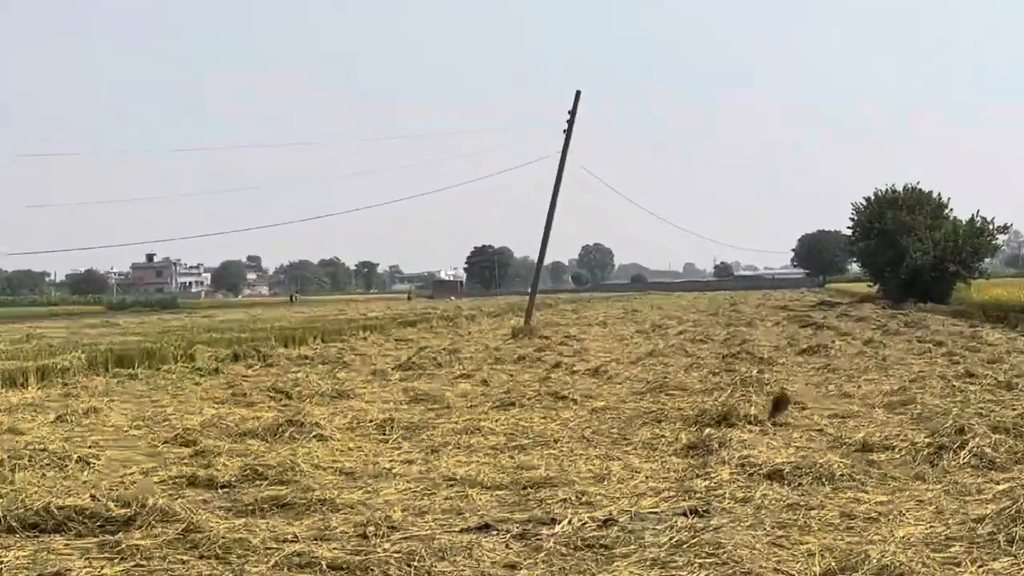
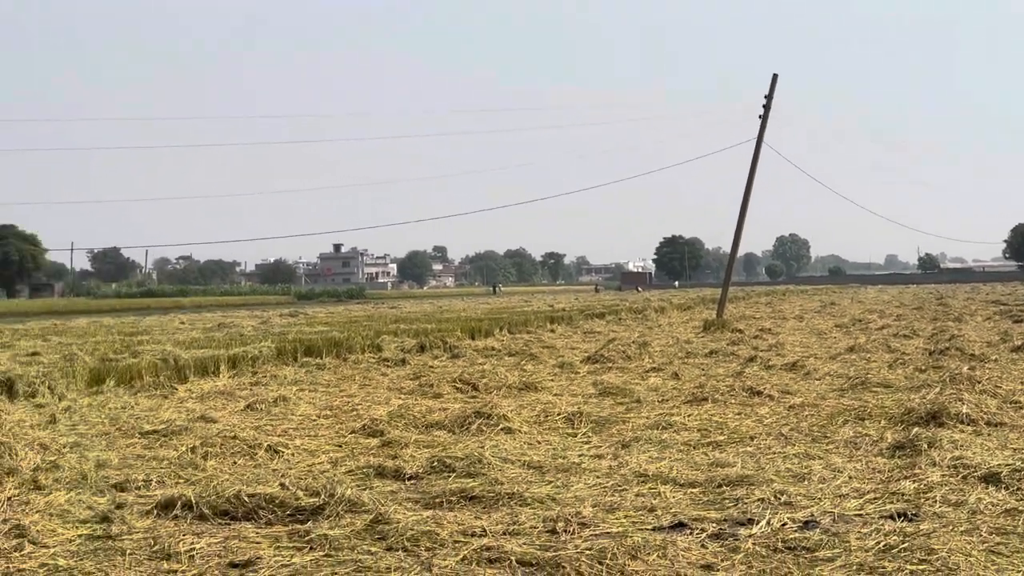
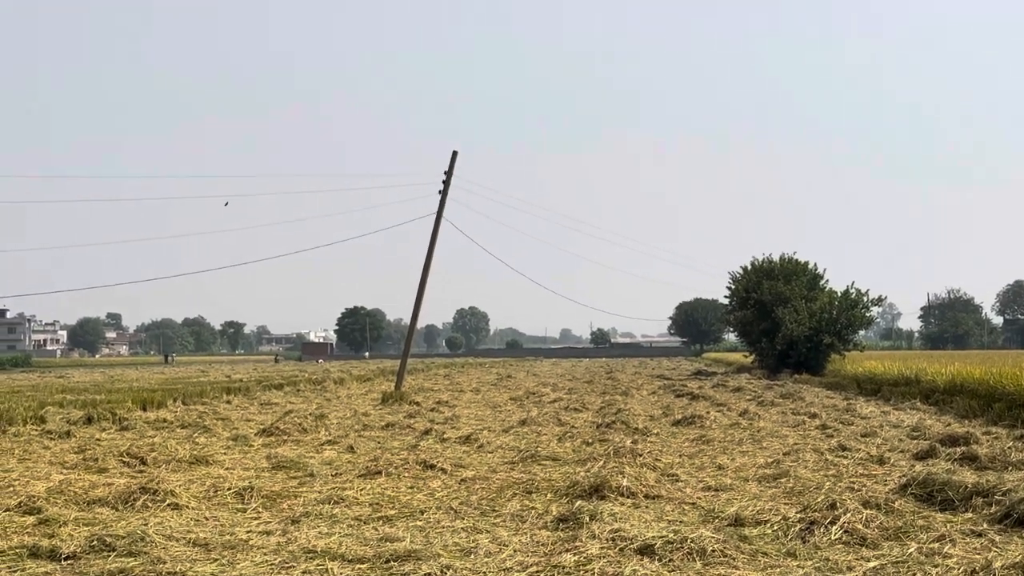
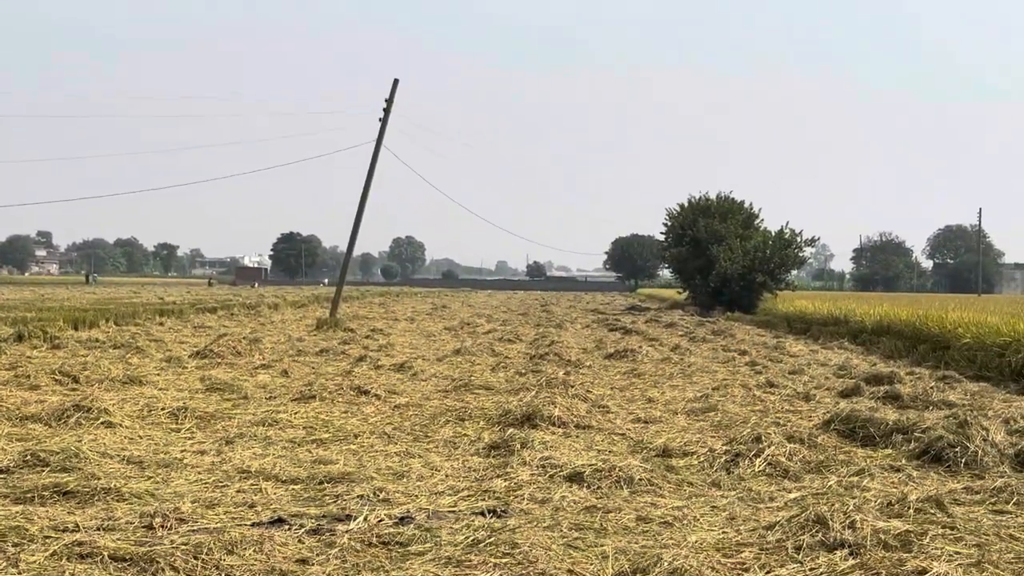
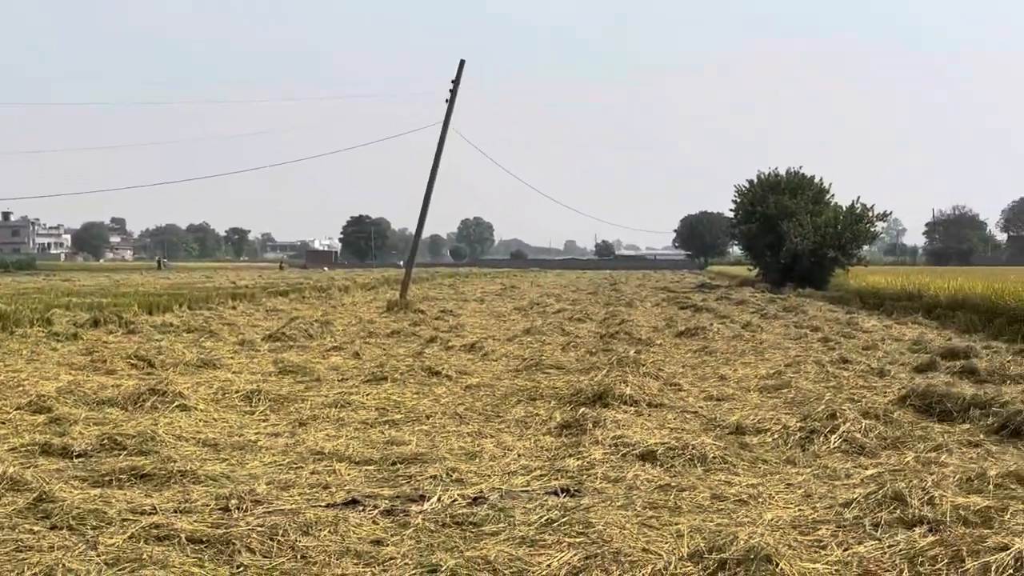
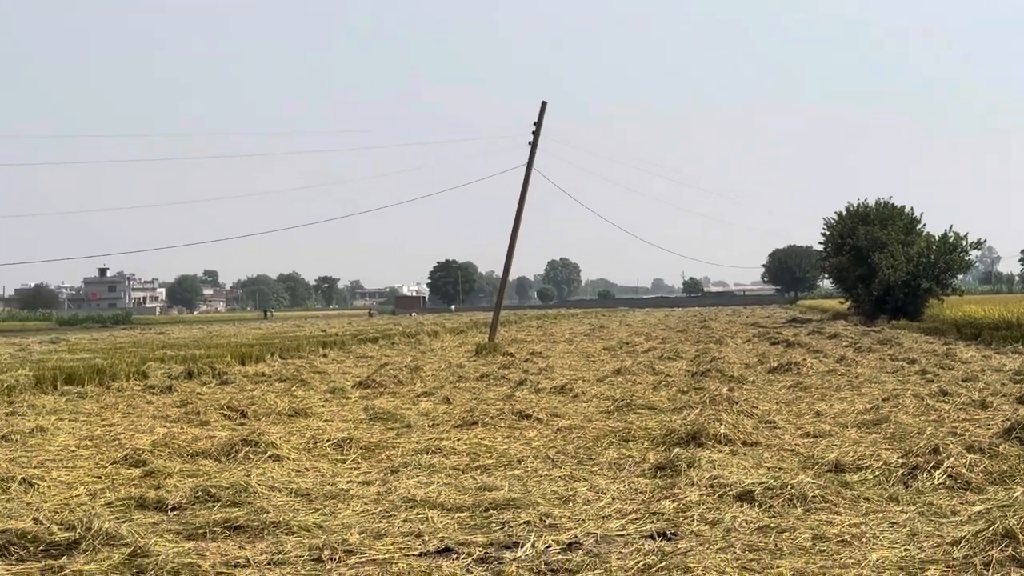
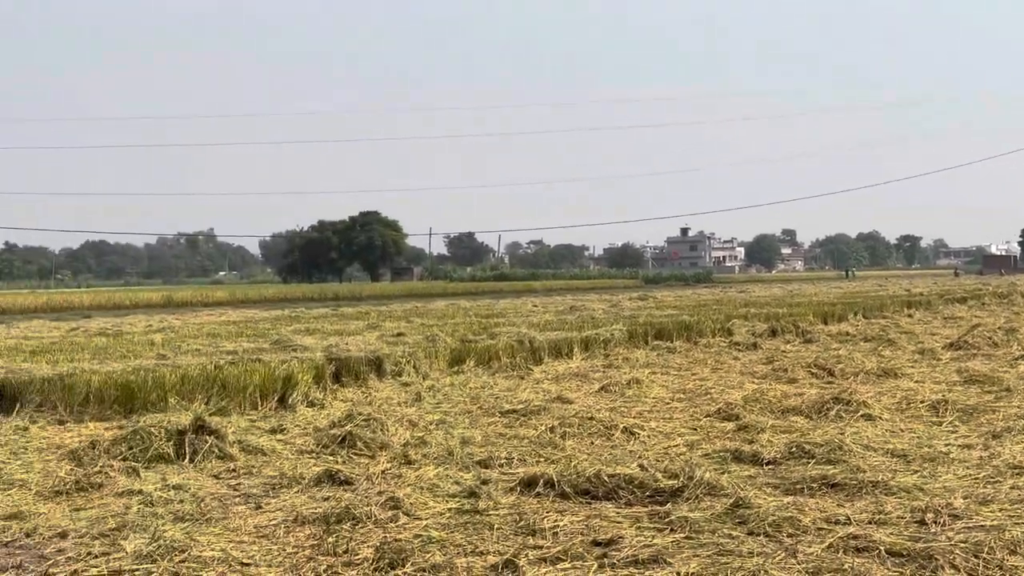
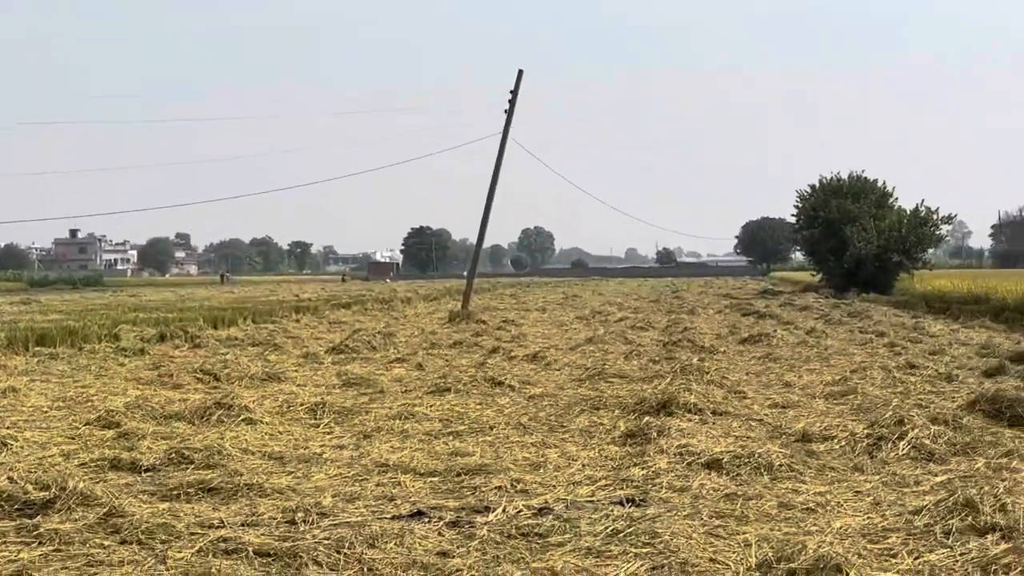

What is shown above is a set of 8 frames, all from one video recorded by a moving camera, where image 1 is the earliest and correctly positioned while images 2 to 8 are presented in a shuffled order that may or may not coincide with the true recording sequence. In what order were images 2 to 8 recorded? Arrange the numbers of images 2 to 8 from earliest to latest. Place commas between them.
8, 5, 4, 3, 6, 2, 7
